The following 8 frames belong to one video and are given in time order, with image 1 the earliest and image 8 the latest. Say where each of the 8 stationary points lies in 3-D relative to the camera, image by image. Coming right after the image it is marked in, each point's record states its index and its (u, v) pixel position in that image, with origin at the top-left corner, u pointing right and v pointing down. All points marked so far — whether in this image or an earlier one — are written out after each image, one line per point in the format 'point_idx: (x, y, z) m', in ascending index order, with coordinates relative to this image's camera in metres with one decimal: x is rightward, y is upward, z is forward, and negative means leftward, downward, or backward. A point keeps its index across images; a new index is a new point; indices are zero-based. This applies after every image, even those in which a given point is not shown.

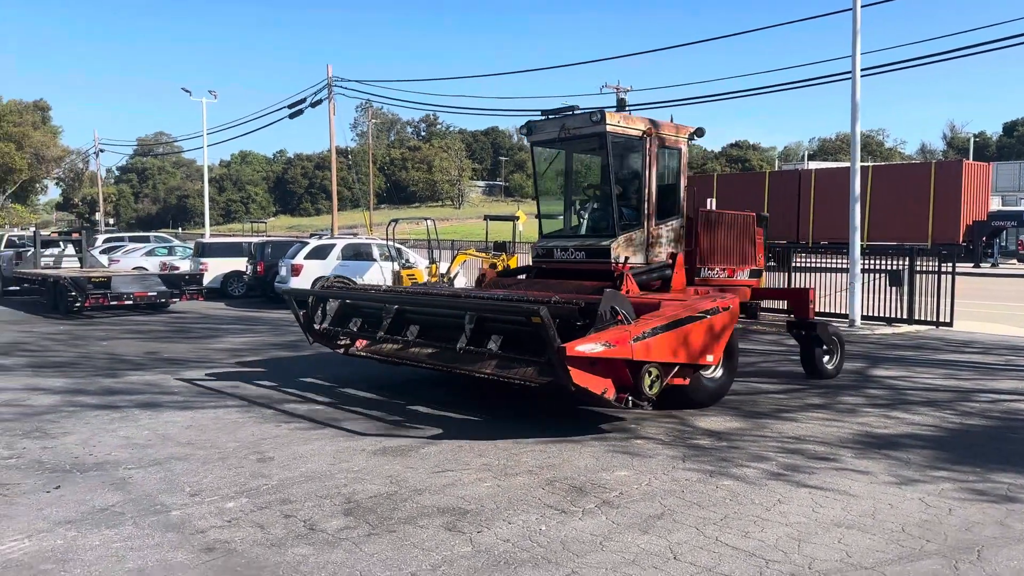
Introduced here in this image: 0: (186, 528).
0: (-1.7, -1.3, +4.7) m
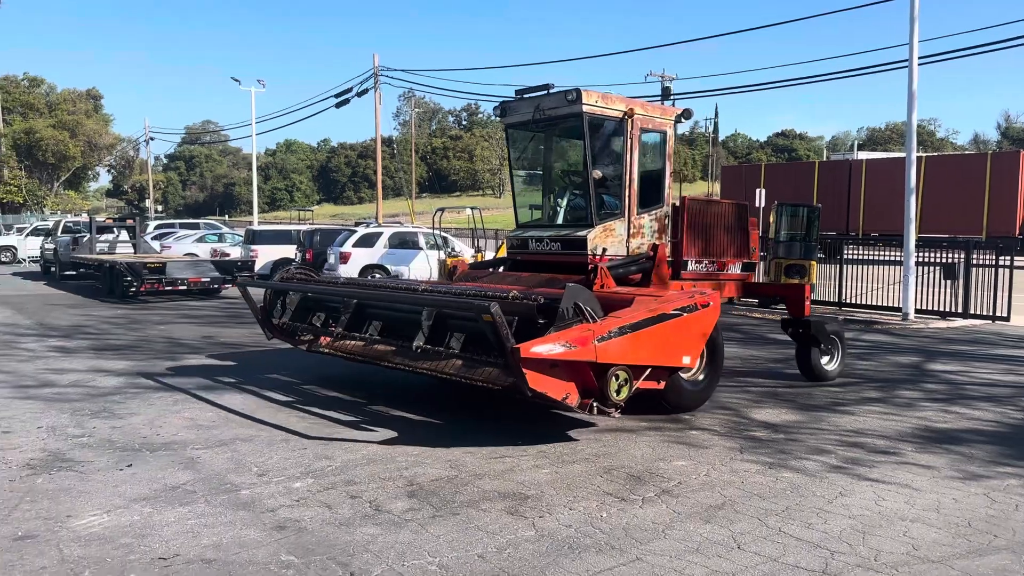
0: (-1.4, -1.2, +4.8) m
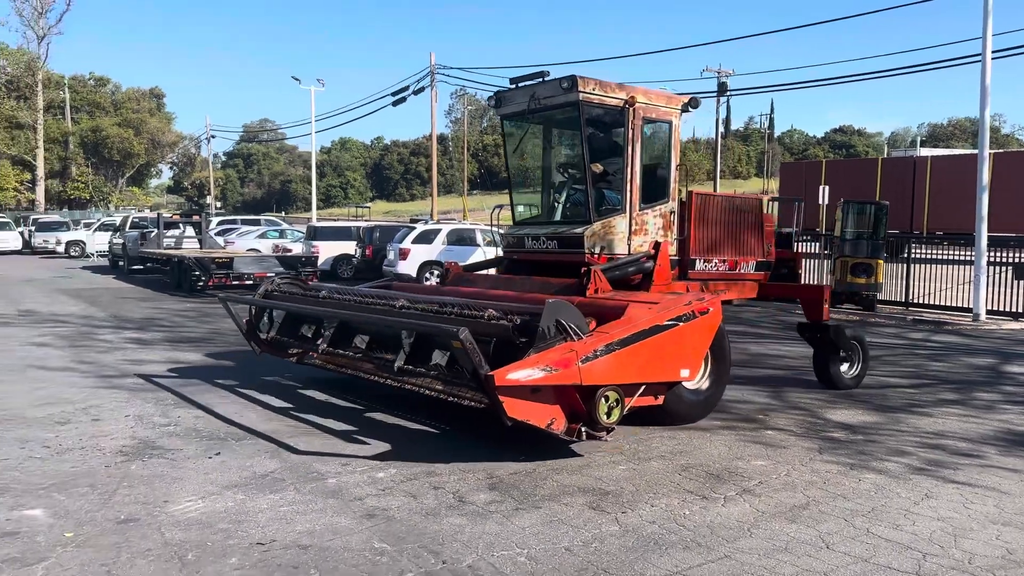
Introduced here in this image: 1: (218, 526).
0: (-0.9, -1.2, +5.0) m
1: (-1.5, -1.2, +4.4) m
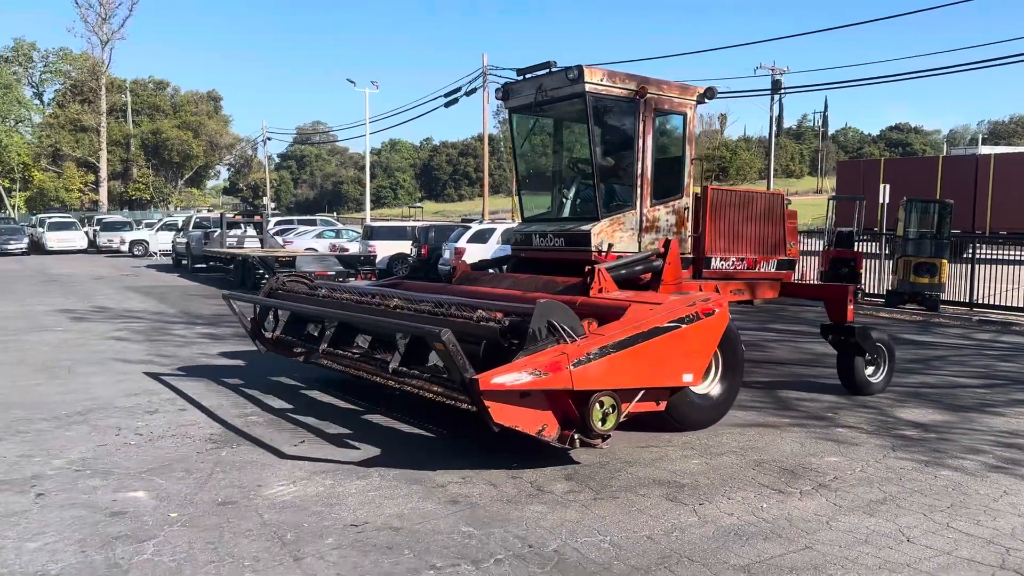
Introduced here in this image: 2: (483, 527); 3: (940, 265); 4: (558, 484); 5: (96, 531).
0: (-0.5, -1.1, +5.1) m
1: (-1.1, -1.2, +4.6) m
2: (-0.1, -1.2, +4.4) m
3: (+7.5, +0.4, +15.4) m
4: (+0.3, -1.1, +5.1) m
5: (-2.0, -1.2, +4.3) m
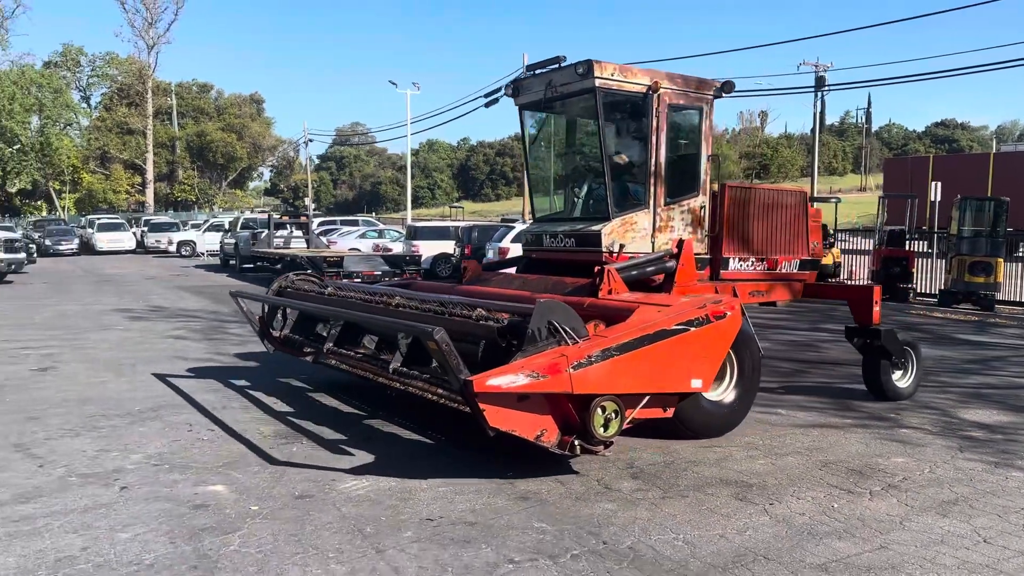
0: (-0.1, -1.1, +5.2) m
1: (-0.7, -1.2, +4.7) m
2: (+0.2, -1.2, +4.5) m
3: (+8.3, +0.4, +15.1) m
4: (+0.7, -1.1, +5.2) m
5: (-1.6, -1.2, +4.4) m
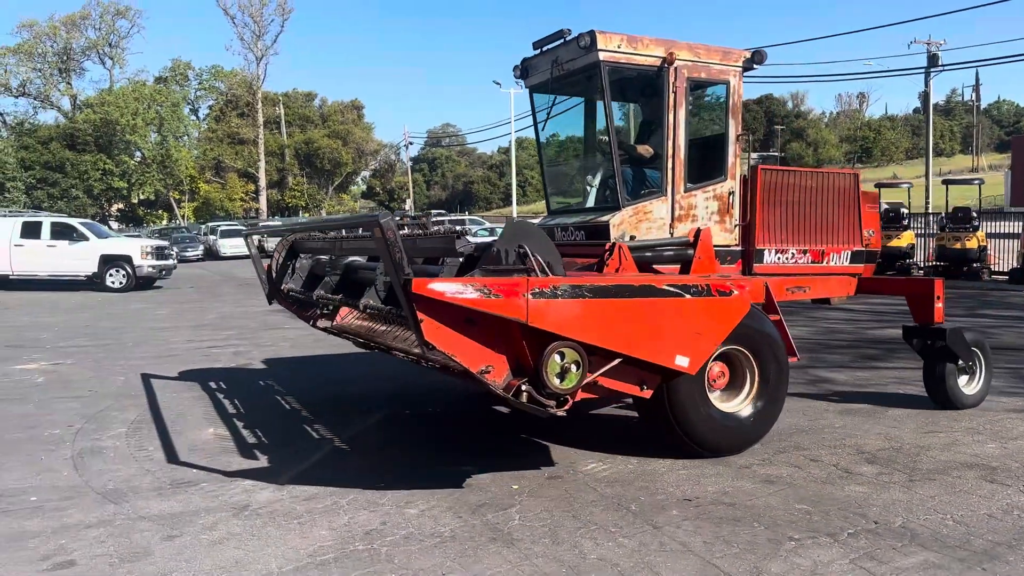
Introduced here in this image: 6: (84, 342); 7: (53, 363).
0: (+1.3, -1.1, +5.4) m
1: (+0.7, -1.1, +5.0) m
2: (+1.6, -1.1, +4.6) m
3: (+10.7, +0.7, +14.4) m
4: (+2.1, -1.1, +5.2) m
5: (-0.3, -1.2, +4.8) m
6: (-5.9, -0.7, +12.0) m
7: (-5.3, -0.9, +10.2) m
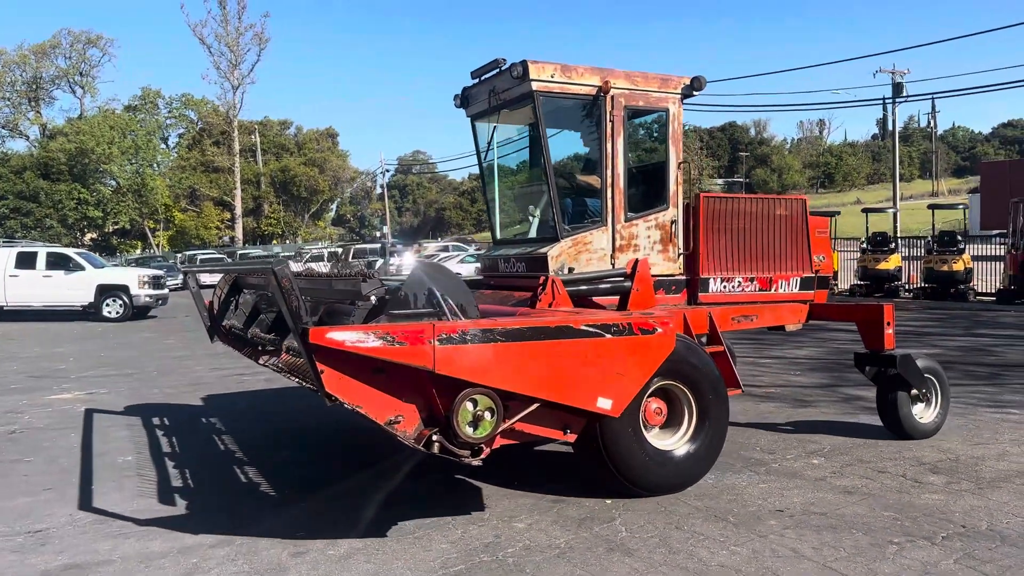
0: (+1.9, -1.2, +5.6) m
1: (+1.3, -1.2, +5.2) m
2: (+2.1, -1.2, +4.9) m
3: (+10.9, +0.4, +15.1) m
4: (+2.6, -1.2, +5.6) m
5: (+0.3, -1.3, +5.0) m
6: (-5.6, -1.1, +12.1) m
7: (-4.9, -1.2, +10.2) m
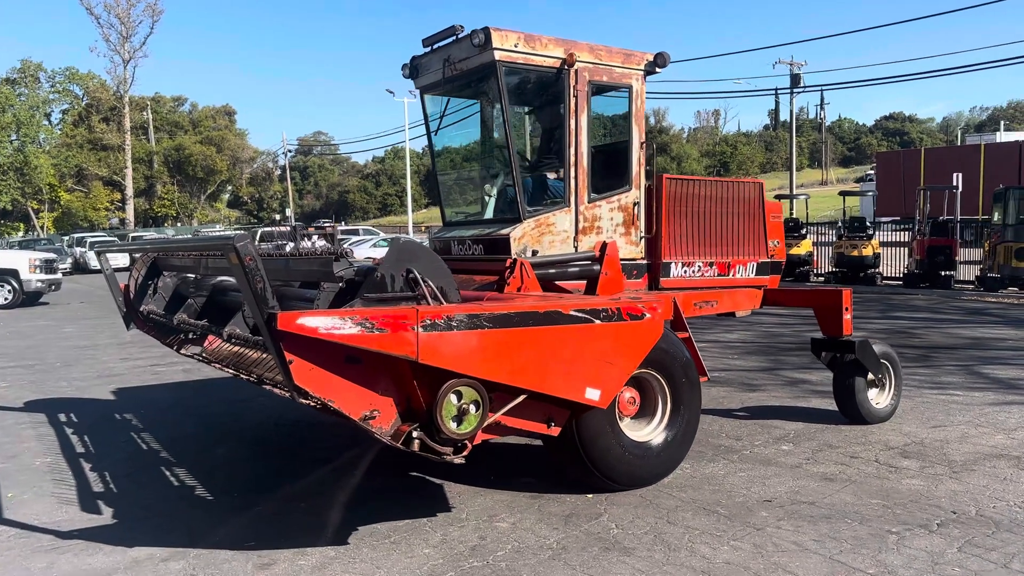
0: (+1.7, -1.1, +5.5) m
1: (+1.1, -1.2, +5.0) m
2: (+2.0, -1.2, +4.8) m
3: (+9.6, +0.7, +15.9) m
4: (+2.4, -1.1, +5.5) m
5: (+0.2, -1.2, +4.7) m
6: (-6.4, -0.9, +11.1) m
7: (-5.6, -1.0, +9.3) m
